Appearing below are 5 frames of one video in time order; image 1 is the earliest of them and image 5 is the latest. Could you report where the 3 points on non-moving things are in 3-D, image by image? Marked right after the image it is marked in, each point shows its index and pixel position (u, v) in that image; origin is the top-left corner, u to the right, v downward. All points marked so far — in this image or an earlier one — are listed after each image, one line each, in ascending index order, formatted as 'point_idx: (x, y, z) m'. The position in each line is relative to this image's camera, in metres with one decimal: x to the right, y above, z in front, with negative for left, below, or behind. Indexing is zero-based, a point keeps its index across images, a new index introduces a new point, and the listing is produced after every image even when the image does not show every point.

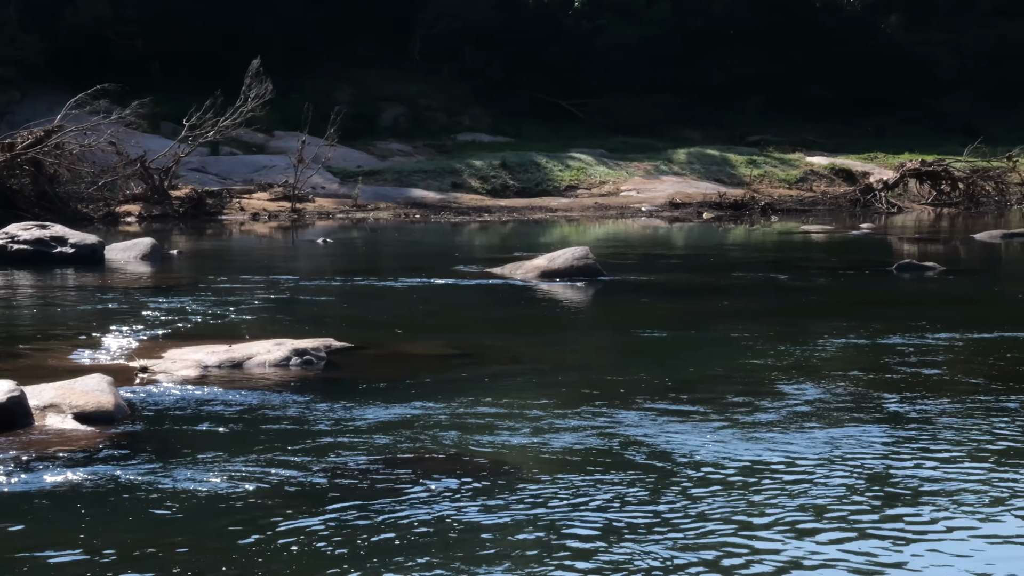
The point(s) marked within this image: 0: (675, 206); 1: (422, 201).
0: (+2.0, +1.0, +19.0) m
1: (-1.1, +1.1, +18.8) m
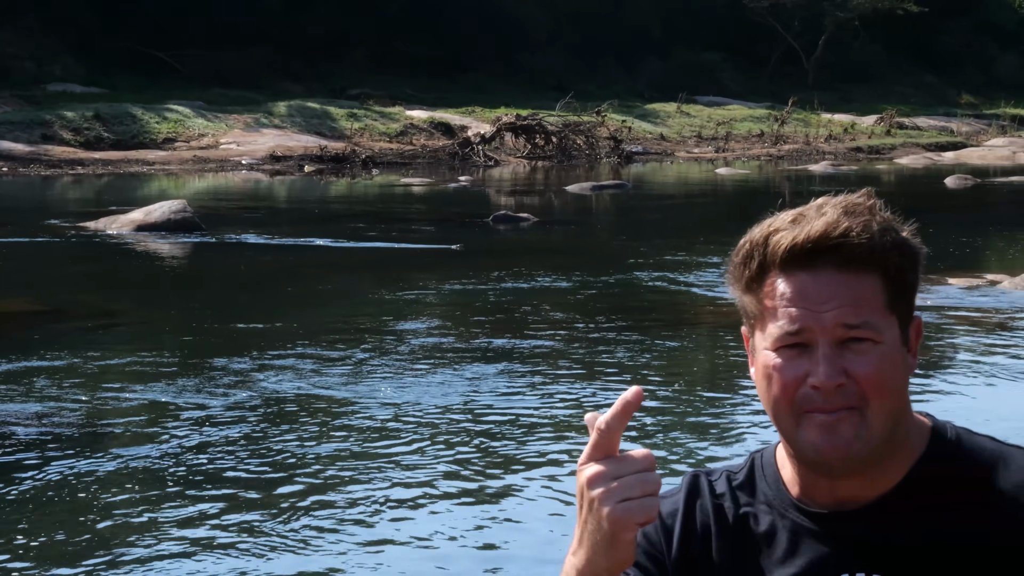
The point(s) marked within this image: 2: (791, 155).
0: (-2.9, +1.6, +18.6) m
1: (-5.8, +1.5, +17.5) m
2: (+3.5, +1.6, +19.4) m
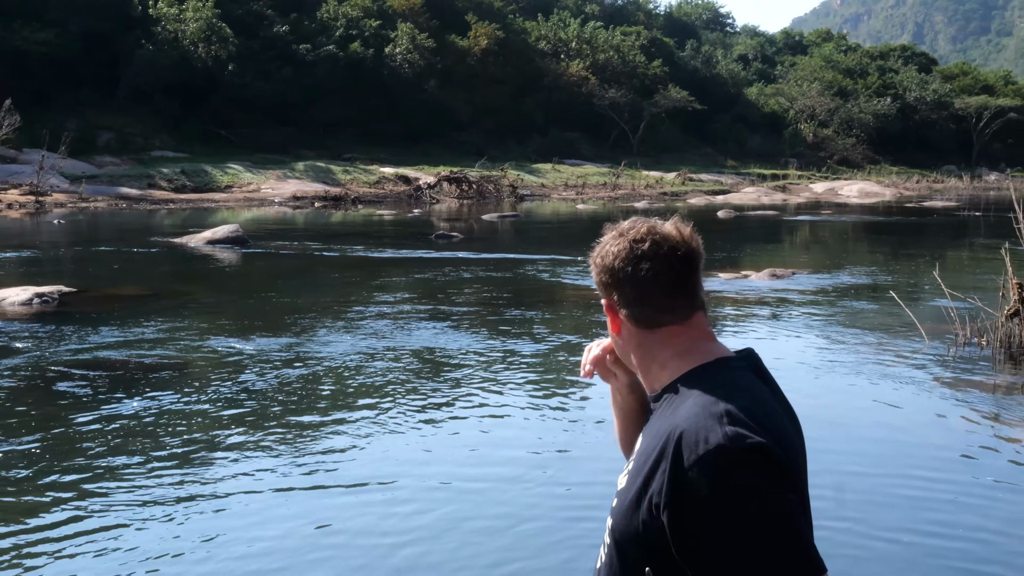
0: (-4.1, +1.7, +29.2) m
1: (-6.9, +1.7, +27.9) m
2: (+2.2, +1.8, +30.4) m
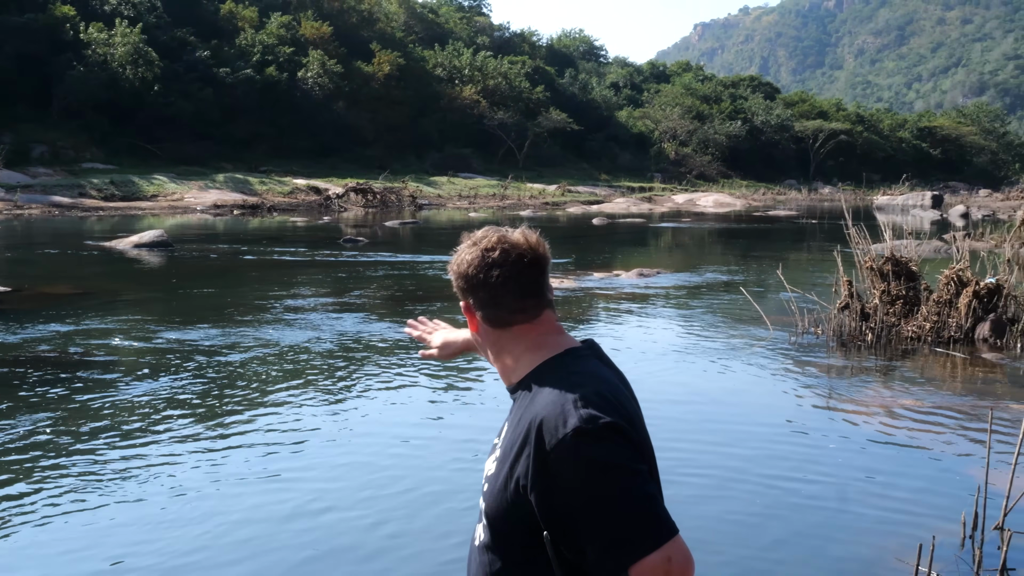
0: (-6.2, +1.7, +32.4) m
1: (-8.8, +1.7, +30.8) m
2: (-0.1, +1.8, +34.4) m
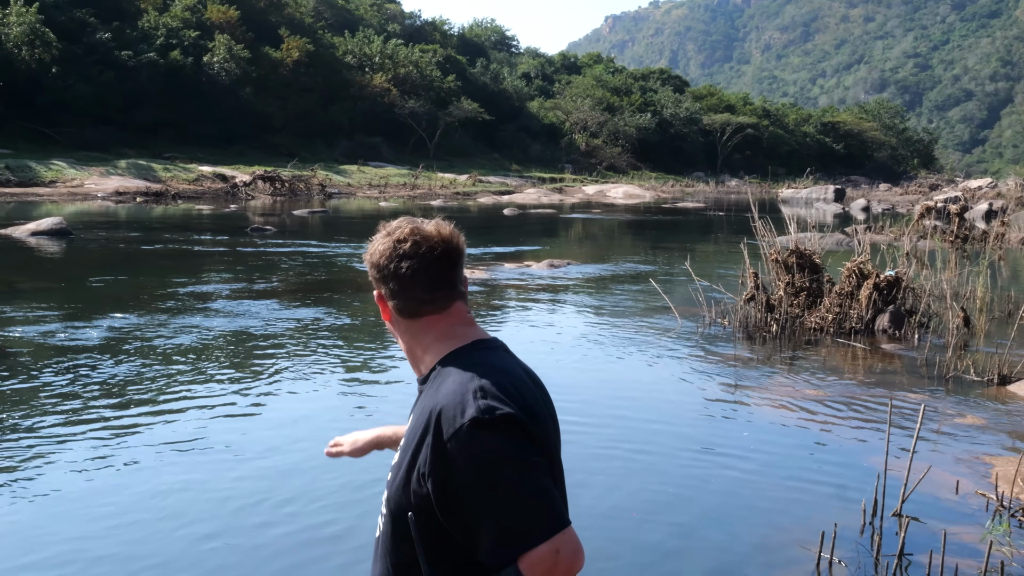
0: (-8.0, +1.9, +31.4) m
1: (-10.4, +1.9, +29.5) m
2: (-2.1, +2.0, +34.0) m
